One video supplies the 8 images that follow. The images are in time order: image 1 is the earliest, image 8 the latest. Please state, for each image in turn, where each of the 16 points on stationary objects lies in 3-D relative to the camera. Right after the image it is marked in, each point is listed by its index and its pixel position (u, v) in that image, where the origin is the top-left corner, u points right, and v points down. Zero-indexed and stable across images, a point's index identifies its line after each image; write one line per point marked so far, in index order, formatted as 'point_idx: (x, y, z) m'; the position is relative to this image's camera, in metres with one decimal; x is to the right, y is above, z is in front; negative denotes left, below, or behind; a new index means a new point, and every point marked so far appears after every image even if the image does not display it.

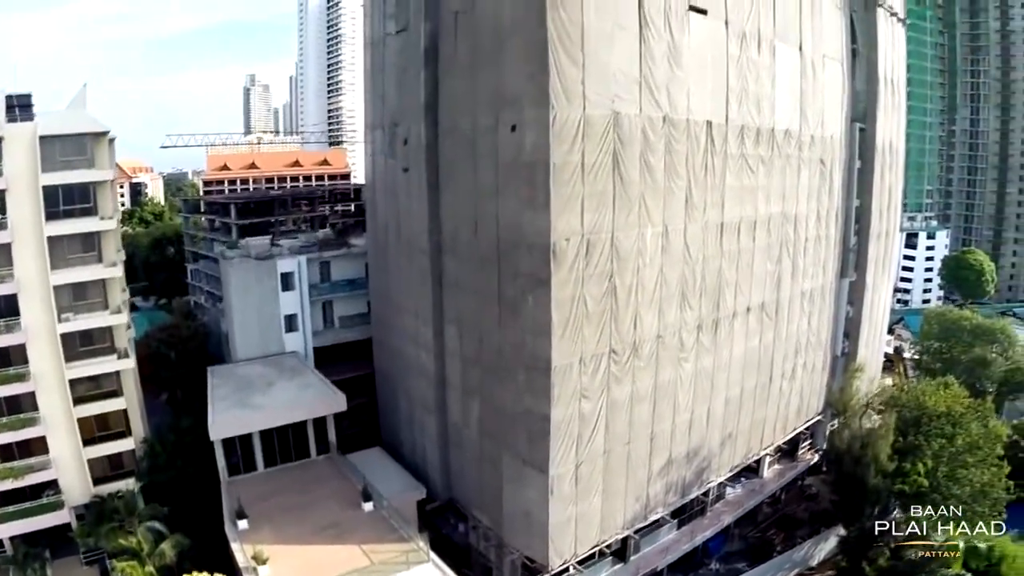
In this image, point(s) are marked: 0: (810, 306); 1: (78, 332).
0: (+9.6, -0.7, +20.0) m
1: (-12.0, -1.3, +17.8) m
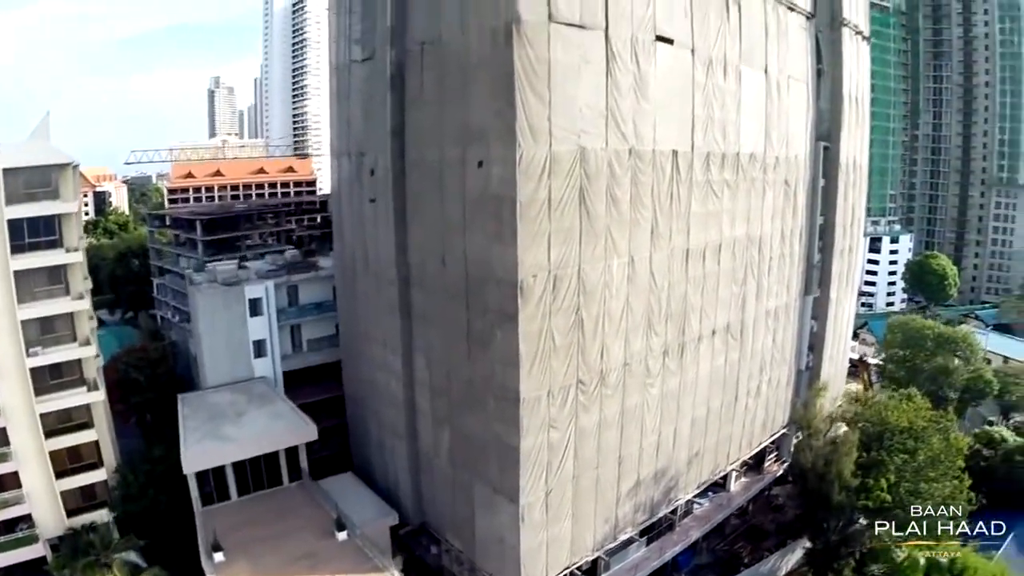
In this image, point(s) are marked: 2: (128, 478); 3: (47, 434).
0: (+8.6, -1.2, +20.3) m
1: (-12.9, -2.2, +17.3) m
2: (-11.6, -5.7, +18.5) m
3: (-13.2, -4.2, +17.9) m
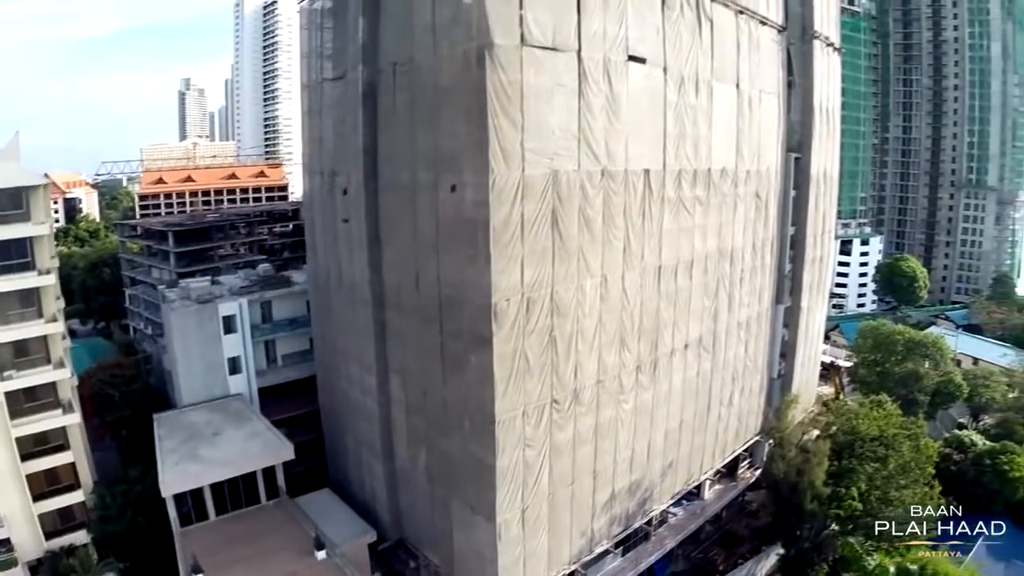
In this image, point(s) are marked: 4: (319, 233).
0: (+7.9, -1.6, +20.6) m
1: (-13.5, -2.8, +17.0) m
2: (-12.2, -6.3, +18.3) m
3: (-13.9, -4.8, +17.5) m
4: (-5.9, +1.6, +18.6) m
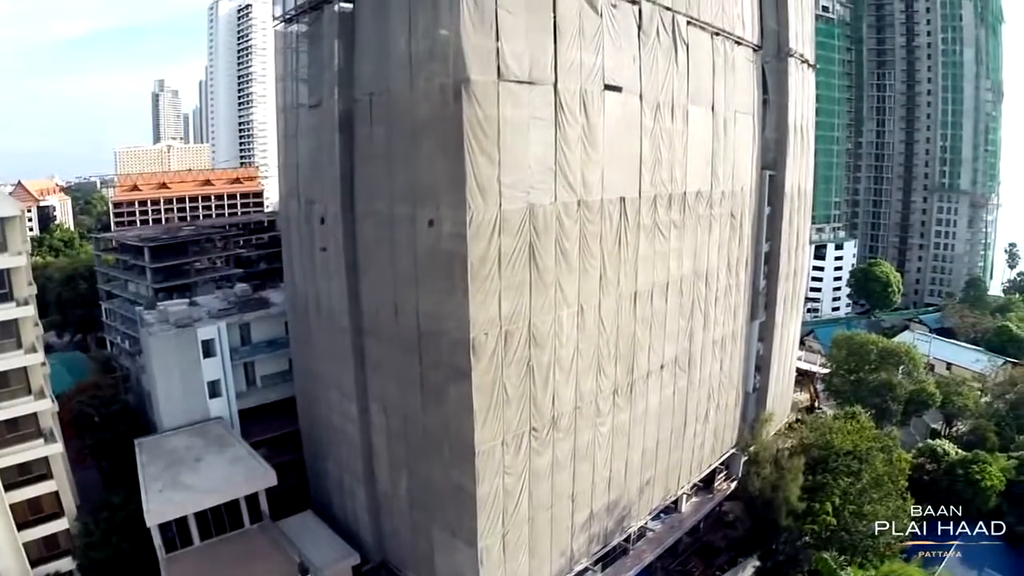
0: (+7.2, -2.2, +20.9) m
1: (-14.1, -3.7, +16.8) m
2: (-12.8, -7.2, +18.1) m
3: (-14.4, -5.7, +17.3) m
4: (-6.5, +0.9, +18.5) m
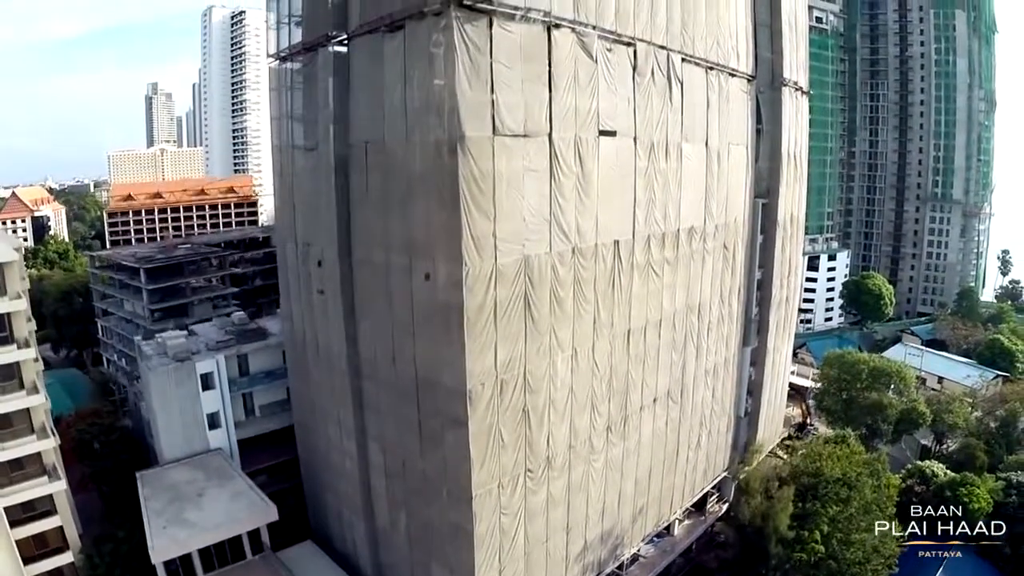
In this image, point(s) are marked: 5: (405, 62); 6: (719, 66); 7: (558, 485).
0: (+7.1, -3.2, +21.2) m
1: (-14.2, -4.8, +17.0) m
2: (-12.9, -8.3, +18.4) m
3: (-14.5, -6.8, +17.5) m
4: (-6.7, -0.2, +18.6) m
5: (-2.5, +5.2, +13.9) m
6: (+6.7, +7.1, +19.5) m
7: (+1.3, -5.4, +16.5) m
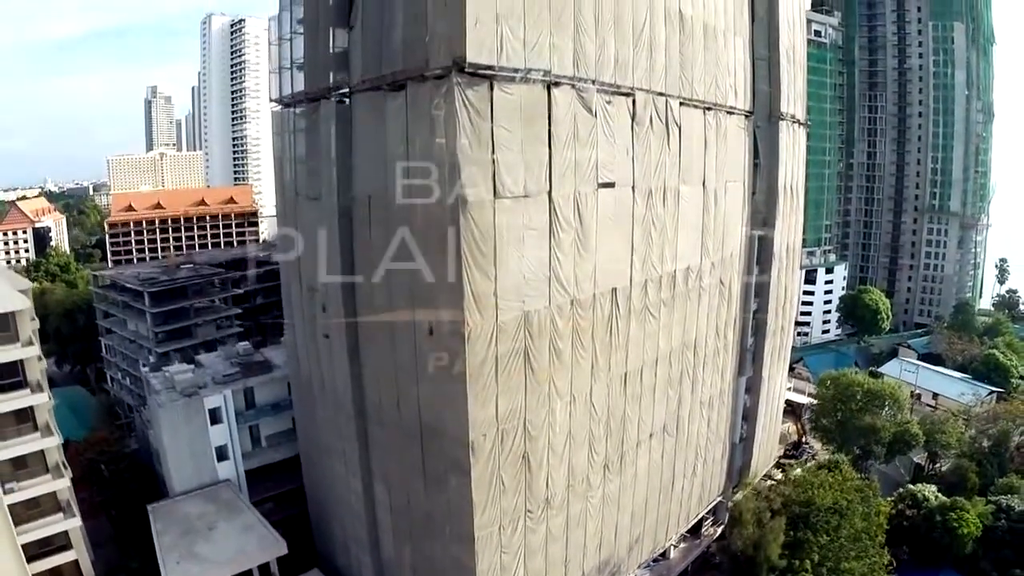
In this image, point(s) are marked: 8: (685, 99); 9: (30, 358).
0: (+7.1, -4.4, +21.7) m
1: (-14.2, -6.1, +17.4) m
2: (-12.9, -9.5, +18.9) m
3: (-14.5, -8.1, +18.1) m
4: (-6.6, -1.5, +19.0) m
5: (-2.5, +3.9, +14.2) m
6: (+6.7, +5.9, +19.8) m
7: (+1.3, -6.6, +17.0) m
8: (+5.3, +5.7, +18.5) m
9: (-13.6, -1.9, +17.1) m
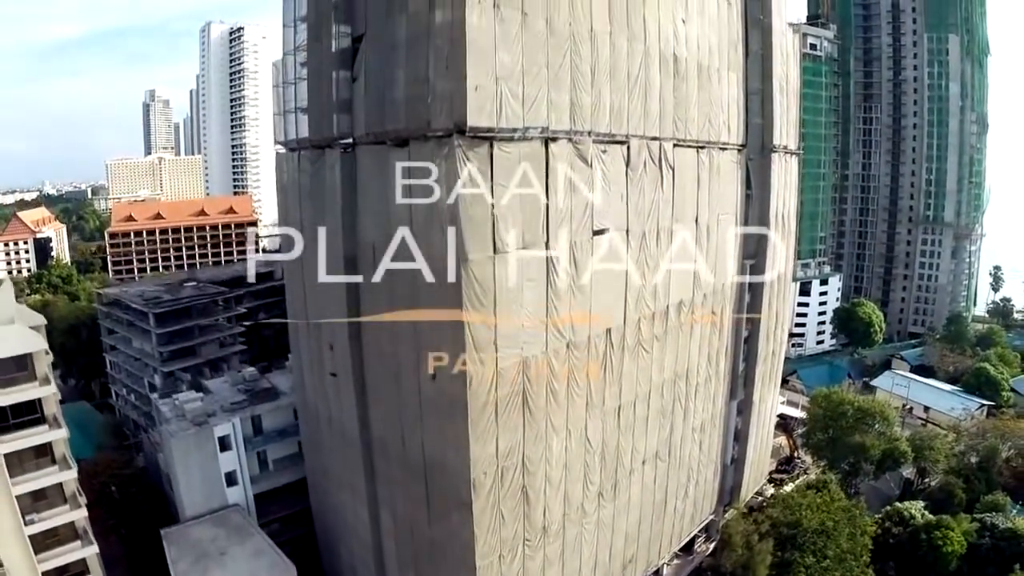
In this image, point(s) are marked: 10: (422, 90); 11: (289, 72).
0: (+7.1, -5.4, +22.4) m
1: (-14.2, -7.3, +18.2) m
2: (-12.9, -10.7, +19.8) m
3: (-14.5, -9.2, +18.9) m
4: (-6.7, -2.6, +19.7) m
5: (-2.5, +2.7, +14.8) m
6: (+6.6, +4.8, +20.3) m
7: (+1.3, -7.8, +17.8) m
8: (+5.2, +4.6, +19.0) m
9: (-13.7, -3.1, +17.8) m
10: (-2.1, +4.6, +14.1) m
11: (-6.8, +6.7, +18.7) m
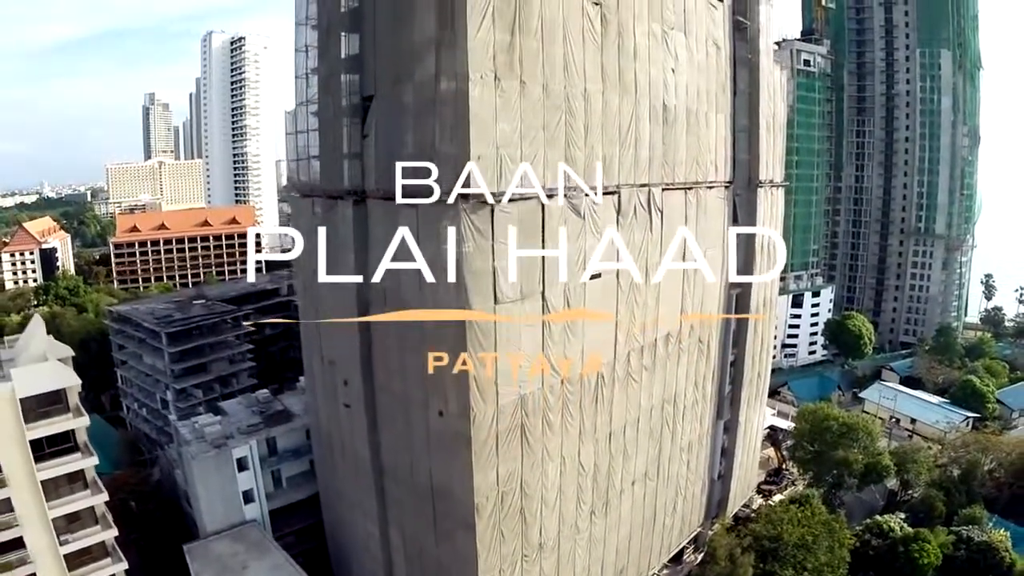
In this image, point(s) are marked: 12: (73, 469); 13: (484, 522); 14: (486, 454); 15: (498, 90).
0: (+7.0, -6.5, +23.7) m
1: (-14.2, -8.5, +19.7) m
2: (-12.9, -11.8, +21.3) m
3: (-14.5, -10.4, +20.4) m
4: (-6.7, -3.7, +21.0) m
5: (-2.6, +1.4, +16.0) m
6: (+6.6, +3.7, +21.4) m
7: (+1.2, -9.0, +19.2) m
8: (+5.2, +3.4, +20.1) m
9: (-13.7, -4.3, +19.2) m
10: (-2.1, +3.4, +15.3) m
11: (-6.9, +5.5, +19.9) m
12: (-13.8, -5.6, +19.0) m
13: (-0.8, -6.7, +16.5) m
14: (-0.8, -4.6, +16.0) m
15: (-0.4, +4.8, +14.9) m
